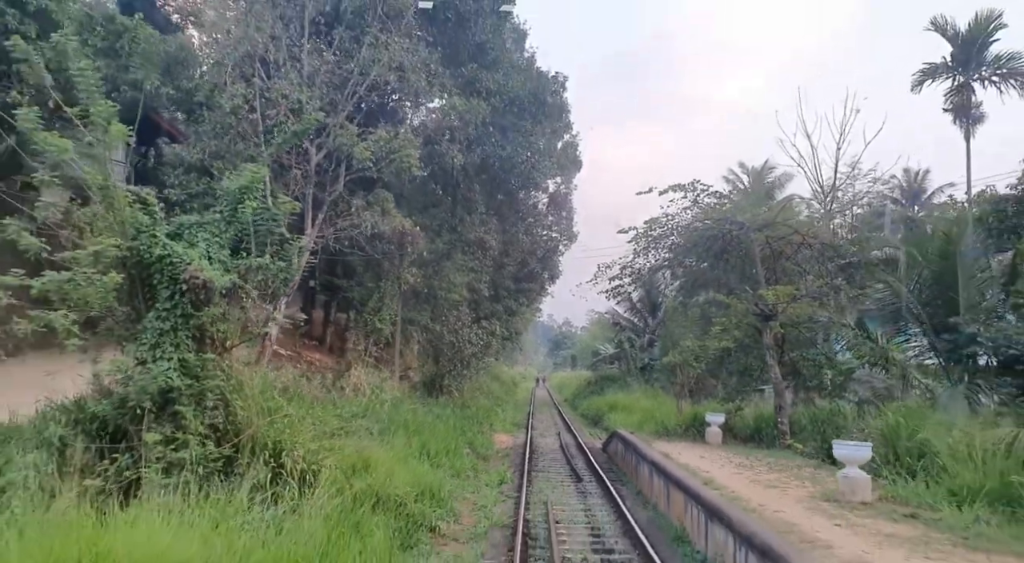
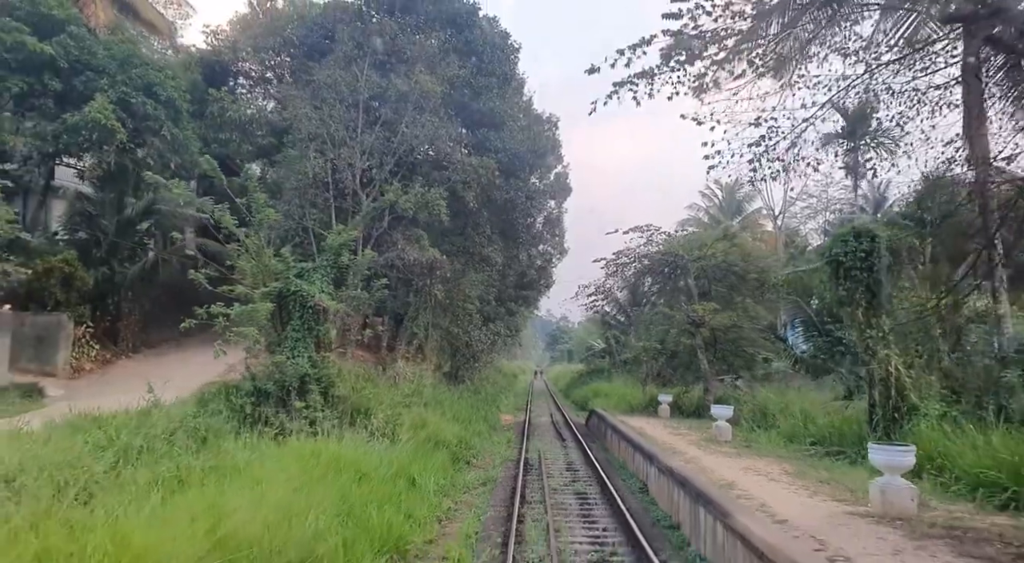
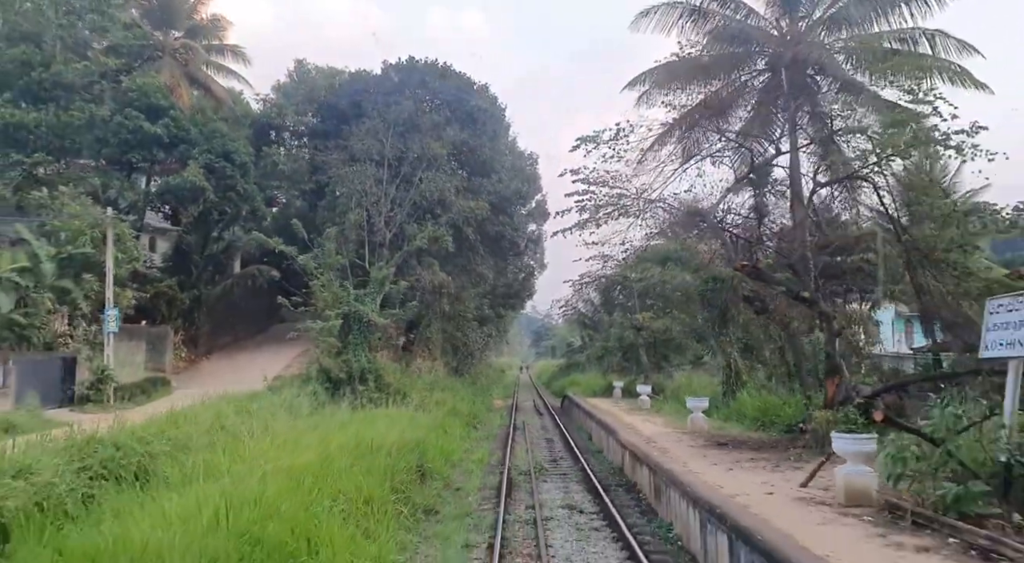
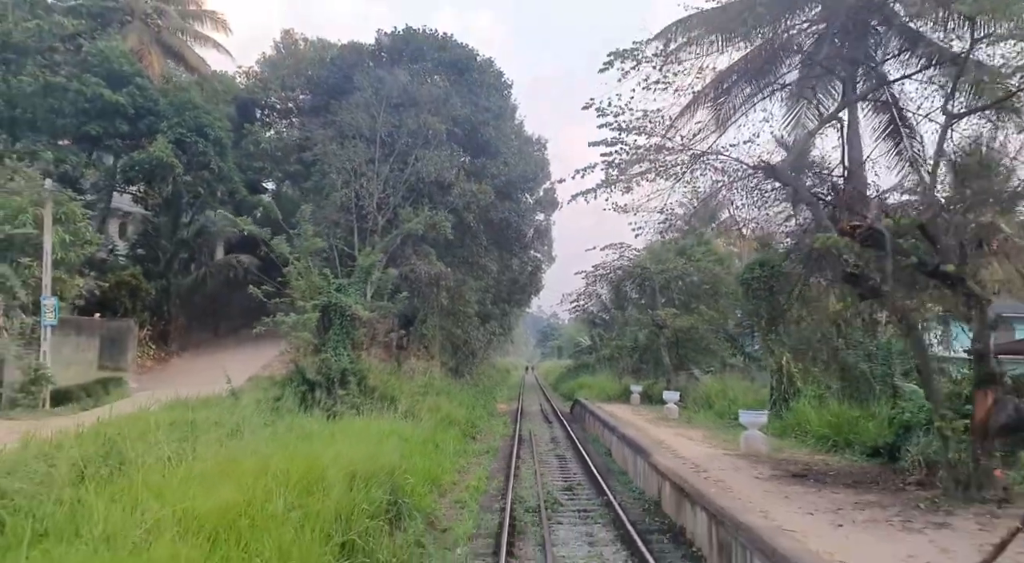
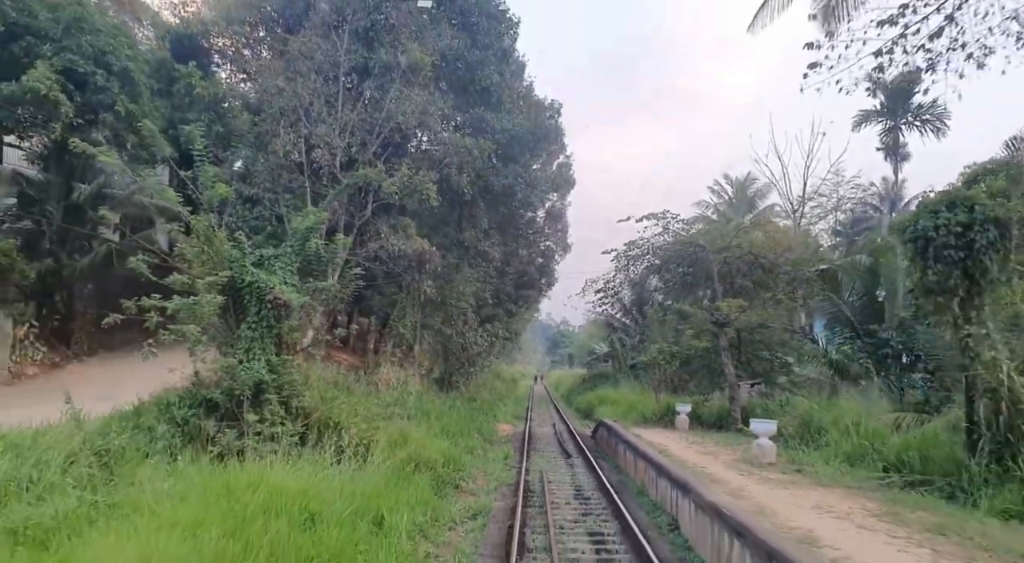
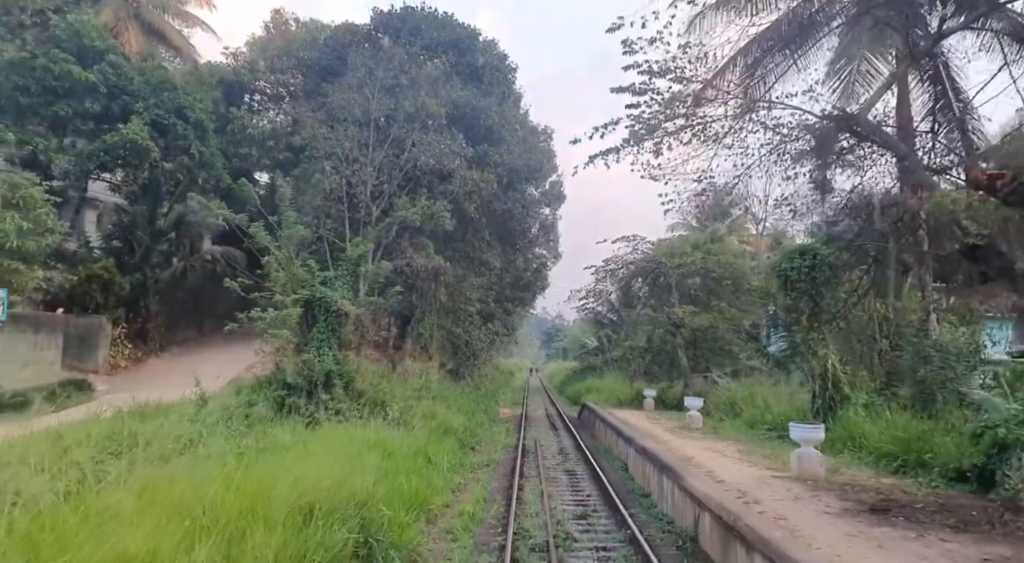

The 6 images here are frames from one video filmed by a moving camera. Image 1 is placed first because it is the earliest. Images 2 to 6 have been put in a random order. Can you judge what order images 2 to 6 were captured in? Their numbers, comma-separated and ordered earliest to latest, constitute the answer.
5, 2, 6, 4, 3
